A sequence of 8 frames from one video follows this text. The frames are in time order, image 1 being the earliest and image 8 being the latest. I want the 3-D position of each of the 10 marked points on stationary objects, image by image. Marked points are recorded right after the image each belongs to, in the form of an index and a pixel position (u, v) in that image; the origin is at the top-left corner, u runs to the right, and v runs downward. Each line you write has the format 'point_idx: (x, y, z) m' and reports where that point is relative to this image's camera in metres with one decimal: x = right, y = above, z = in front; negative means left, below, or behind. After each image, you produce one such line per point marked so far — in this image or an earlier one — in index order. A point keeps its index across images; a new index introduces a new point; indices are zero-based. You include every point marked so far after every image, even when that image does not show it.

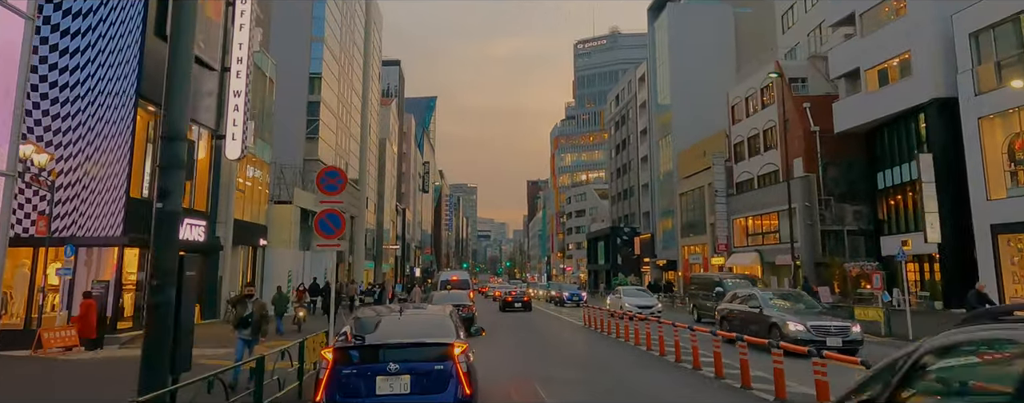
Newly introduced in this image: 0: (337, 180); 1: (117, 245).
0: (-3.4, +0.4, +12.3) m
1: (-11.3, -1.2, +18.8) m
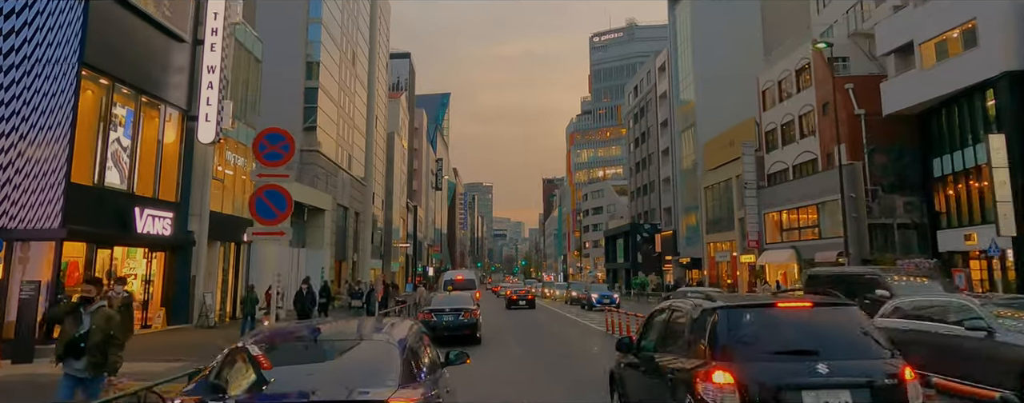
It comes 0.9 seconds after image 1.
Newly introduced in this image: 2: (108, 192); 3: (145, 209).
0: (-3.3, +0.8, +9.2) m
1: (-11.1, -0.9, +15.9) m
2: (-11.0, +0.3, +17.9) m
3: (-10.9, -0.2, +19.3) m
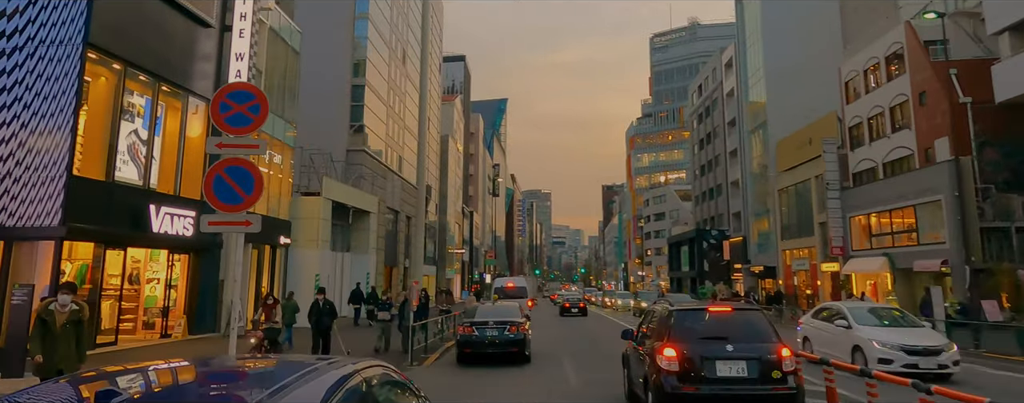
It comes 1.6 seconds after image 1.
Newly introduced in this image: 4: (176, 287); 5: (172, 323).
0: (-2.9, +1.0, +6.9) m
1: (-10.0, -0.8, +14.2) m
2: (-9.7, +0.3, +16.3) m
3: (-9.5, -0.1, +17.7) m
4: (-10.1, -2.5, +19.7) m
5: (-10.0, -3.5, +19.2) m
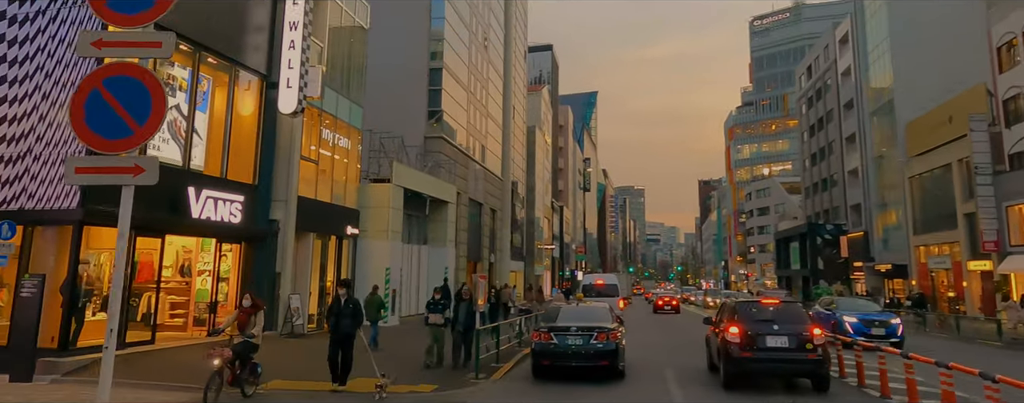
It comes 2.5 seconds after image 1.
0: (-2.4, +1.4, +4.2) m
1: (-8.4, -0.4, +12.5) m
2: (-7.9, +0.8, +14.5) m
3: (-7.4, +0.3, +15.8) m
4: (-7.8, -2.1, +17.9) m
5: (-7.7, -3.1, +17.4) m
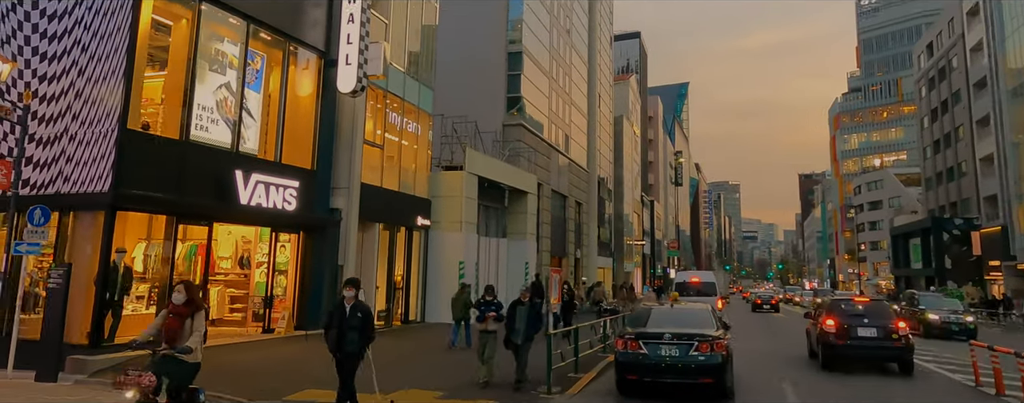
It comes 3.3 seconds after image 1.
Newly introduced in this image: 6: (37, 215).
0: (-2.3, +1.7, +2.4) m
1: (-7.1, -0.1, +11.4) m
2: (-6.3, +1.1, +13.3) m
3: (-5.7, +0.6, +14.6) m
4: (-5.8, -1.8, +16.7) m
5: (-5.8, -2.8, +16.2) m
6: (-8.2, -0.2, +11.4) m
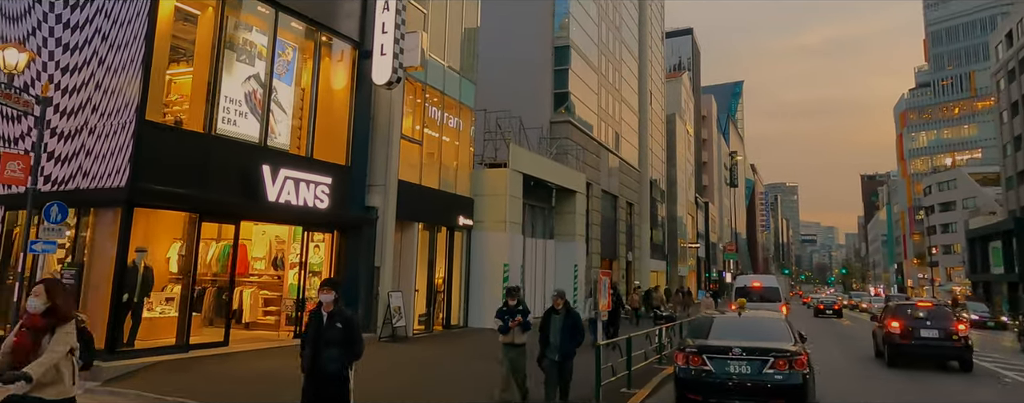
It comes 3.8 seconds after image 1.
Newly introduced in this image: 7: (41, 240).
0: (-2.3, +1.8, +1.4) m
1: (-6.4, 0.0, +10.7) m
2: (-5.5, +1.1, +12.6) m
3: (-4.8, +0.7, +13.8) m
4: (-4.7, -1.7, +15.9) m
5: (-4.7, -2.8, +15.4) m
6: (-7.5, -0.2, +10.8) m
7: (-7.6, -0.6, +10.6) m
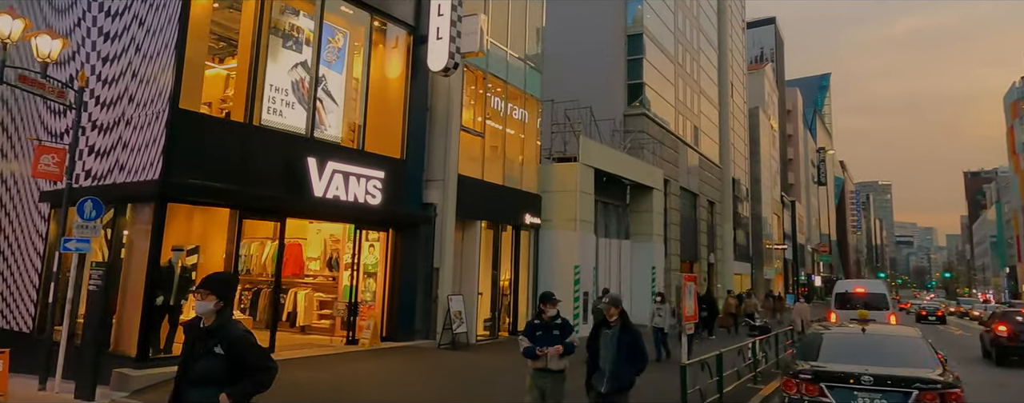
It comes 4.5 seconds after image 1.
0: (-2.4, +2.0, +0.2) m
1: (-5.5, +0.1, +9.9) m
2: (-4.4, +1.2, +11.7) m
3: (-3.5, +0.7, +12.8) m
4: (-3.1, -1.7, +14.9) m
5: (-3.2, -2.7, +14.3) m
6: (-6.5, -0.1, +10.1) m
7: (-6.7, -0.6, +10.0) m
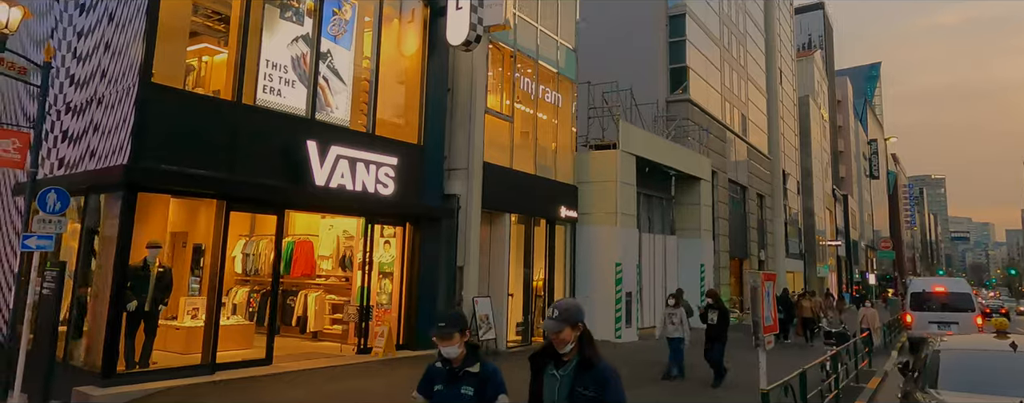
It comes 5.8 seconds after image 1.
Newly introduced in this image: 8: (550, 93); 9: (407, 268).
0: (-2.7, +2.1, -1.3) m
1: (-5.1, +0.2, +8.5) m
2: (-3.9, +1.4, +10.2) m
3: (-3.0, +0.9, +11.3) m
4: (-2.5, -1.5, +13.3) m
5: (-2.6, -2.5, +12.8) m
6: (-6.2, 0.0, +8.8) m
7: (-6.3, -0.4, +8.7) m
8: (+1.0, +2.9, +17.2) m
9: (-2.1, -1.4, +13.4) m
